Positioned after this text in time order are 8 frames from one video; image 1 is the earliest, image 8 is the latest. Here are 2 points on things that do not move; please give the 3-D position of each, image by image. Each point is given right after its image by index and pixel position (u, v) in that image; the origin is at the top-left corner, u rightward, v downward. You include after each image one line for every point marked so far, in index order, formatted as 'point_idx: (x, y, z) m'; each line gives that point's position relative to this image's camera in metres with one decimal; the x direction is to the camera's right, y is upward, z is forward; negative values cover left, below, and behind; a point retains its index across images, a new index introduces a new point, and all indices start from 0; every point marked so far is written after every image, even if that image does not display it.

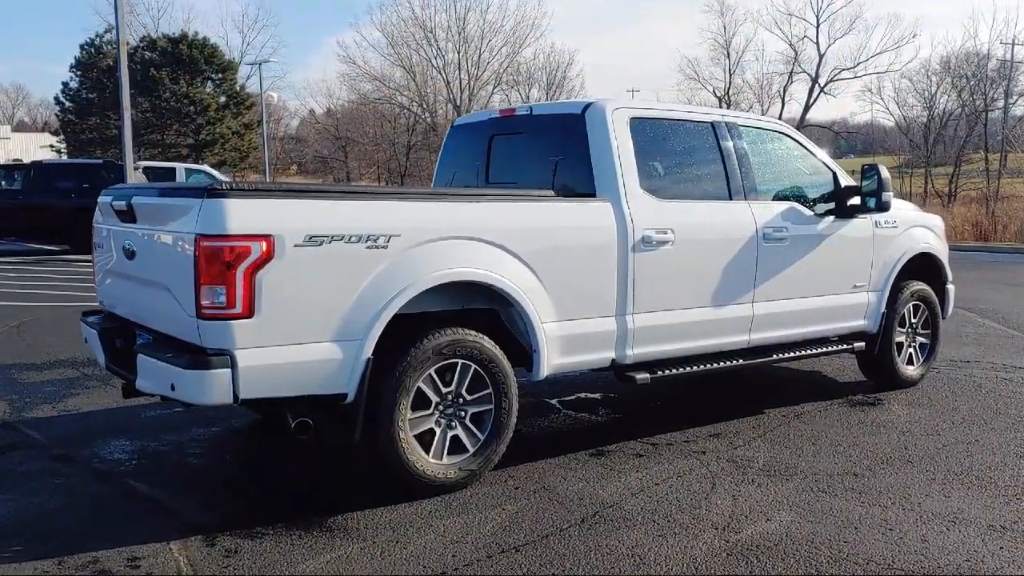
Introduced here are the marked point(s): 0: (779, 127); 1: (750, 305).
0: (+1.8, +1.1, +6.2) m
1: (+1.5, -0.1, +5.8) m
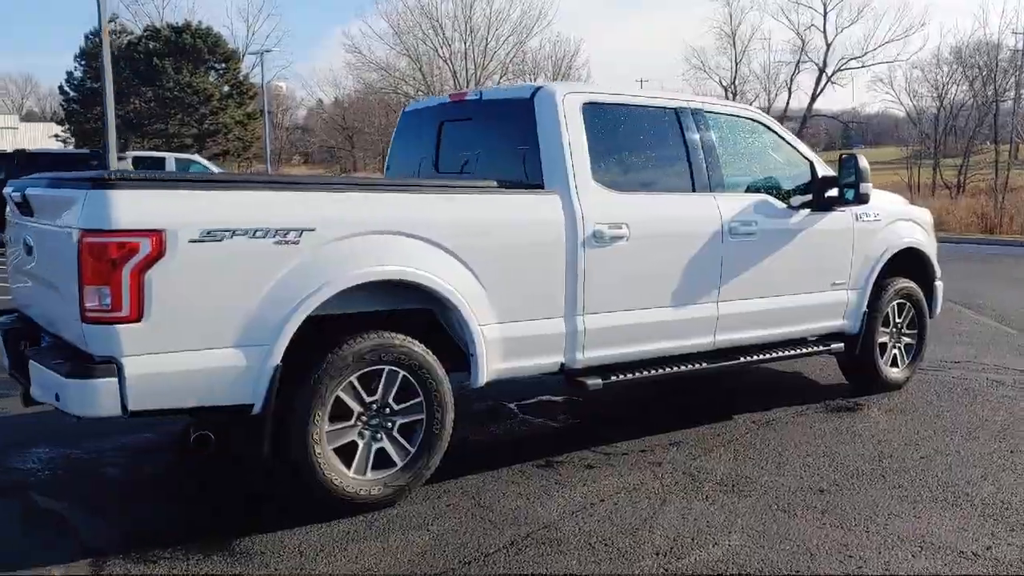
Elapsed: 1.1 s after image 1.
0: (+1.5, +1.1, +5.8) m
1: (+1.2, -0.1, +5.4) m
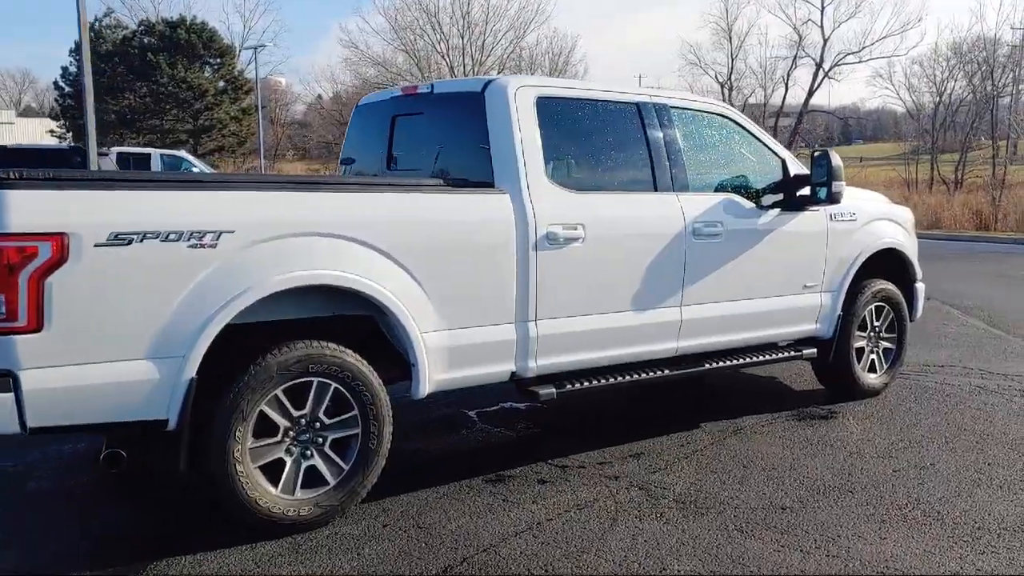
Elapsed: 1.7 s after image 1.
0: (+1.2, +1.1, +5.6) m
1: (+0.9, -0.1, +5.1) m
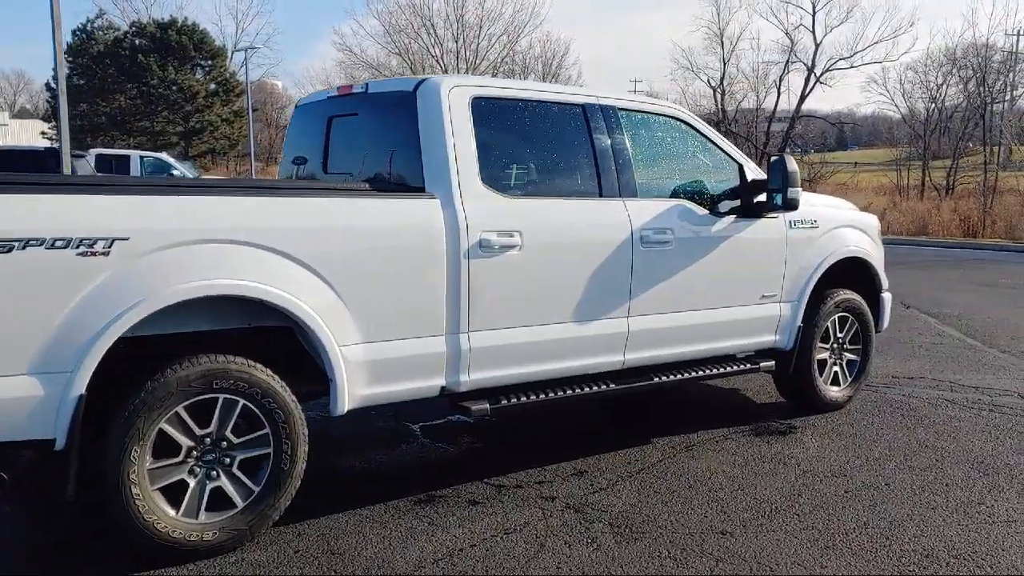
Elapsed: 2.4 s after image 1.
0: (+0.9, +1.0, +5.3) m
1: (+0.6, -0.2, +4.9) m
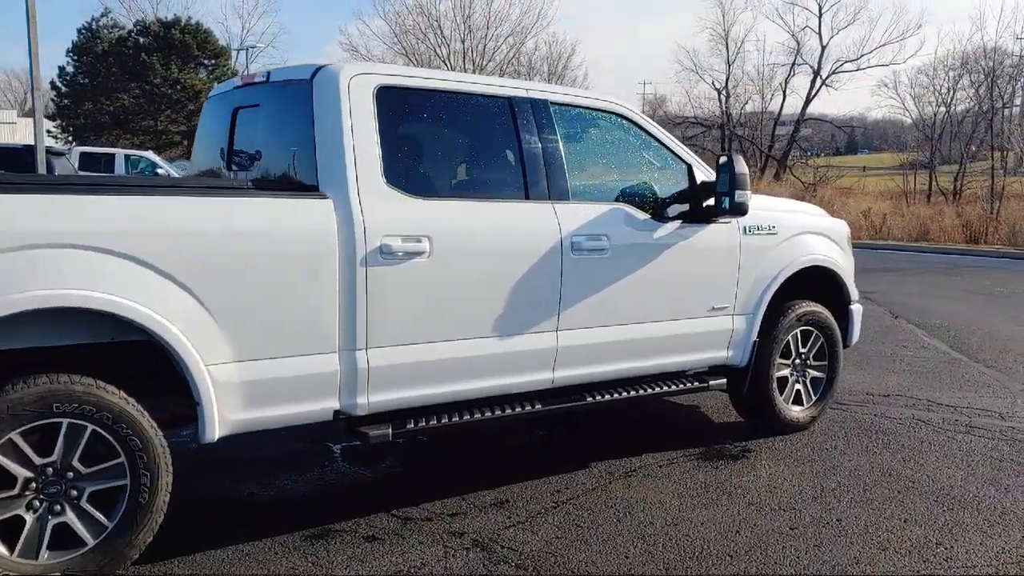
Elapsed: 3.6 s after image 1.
0: (+0.5, +0.9, +4.9) m
1: (+0.2, -0.2, +4.5) m
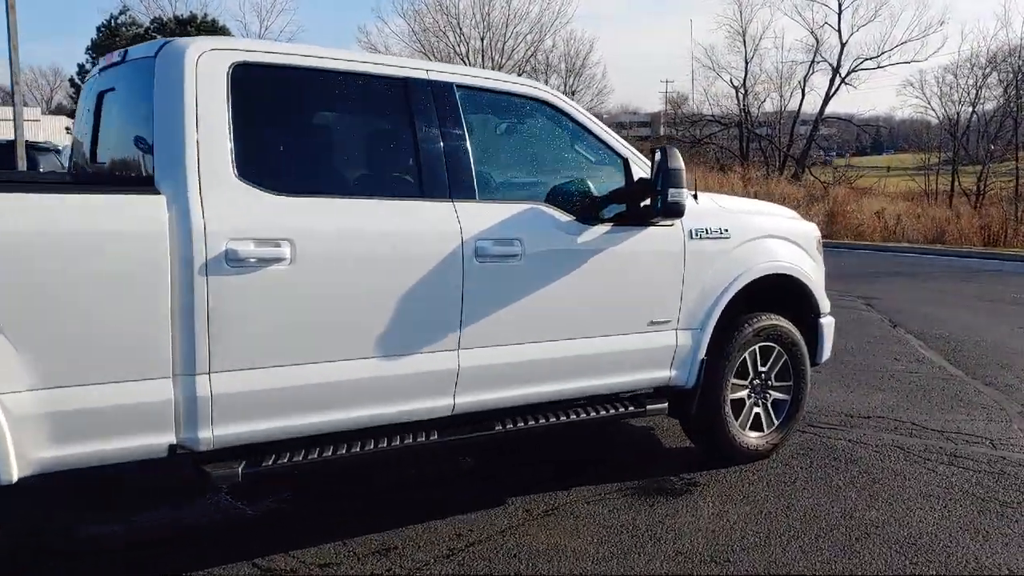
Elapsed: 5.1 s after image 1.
0: (+0.1, +0.9, +4.3) m
1: (-0.2, -0.3, +3.8) m
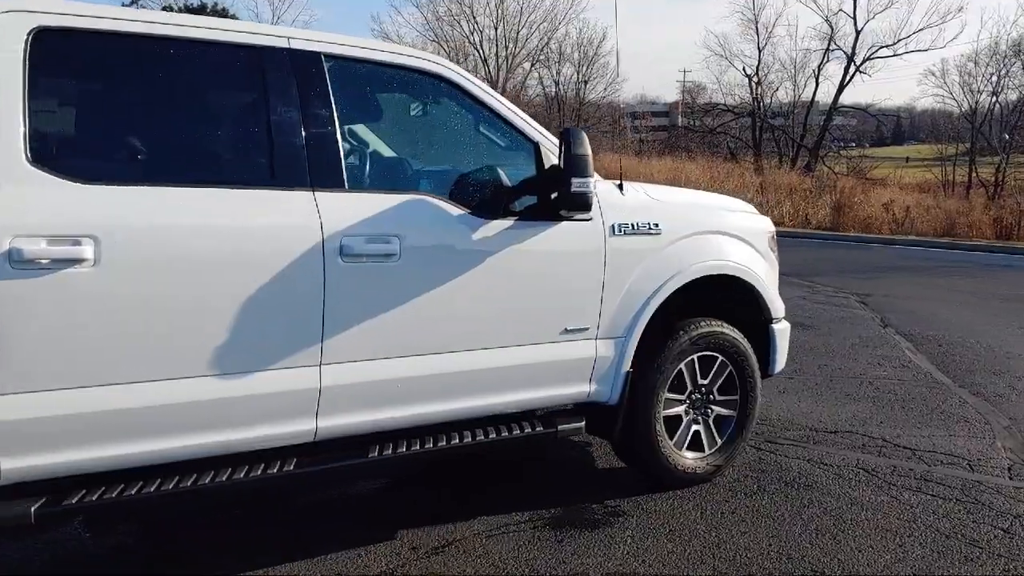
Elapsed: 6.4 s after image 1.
0: (-0.3, +0.9, +3.7) m
1: (-0.7, -0.3, +3.3) m
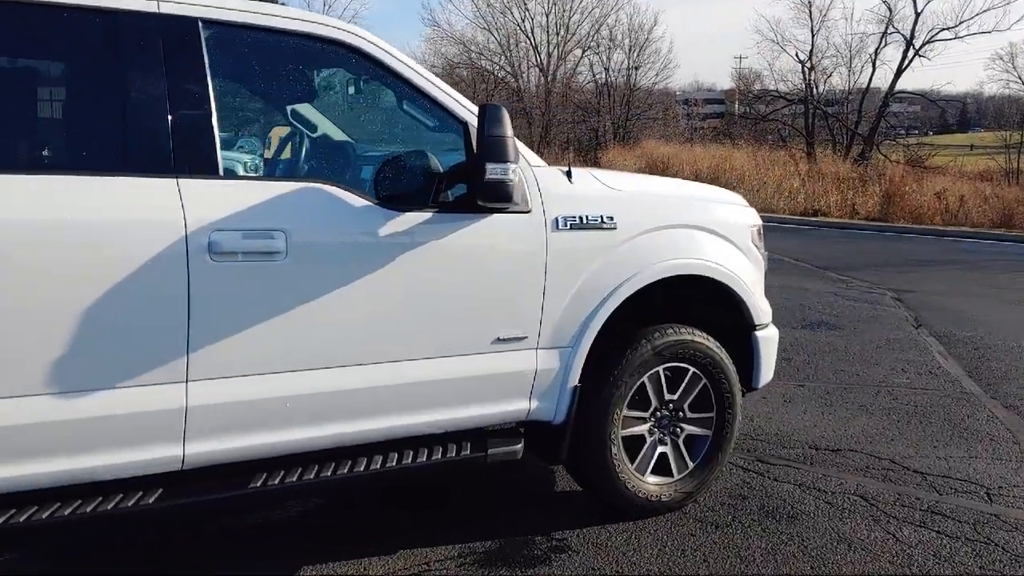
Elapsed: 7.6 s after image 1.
0: (-0.6, +0.9, +3.2) m
1: (-1.0, -0.3, +2.9) m
